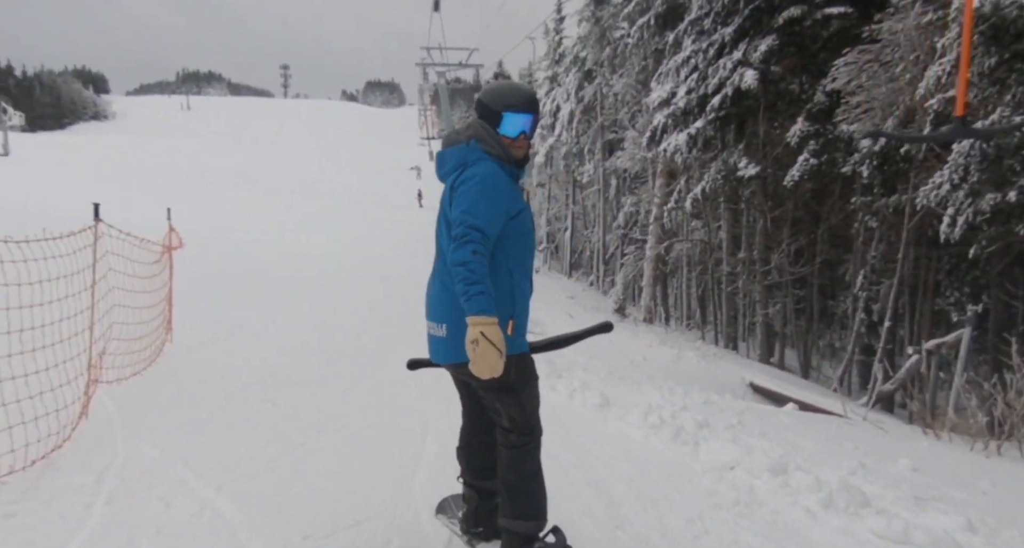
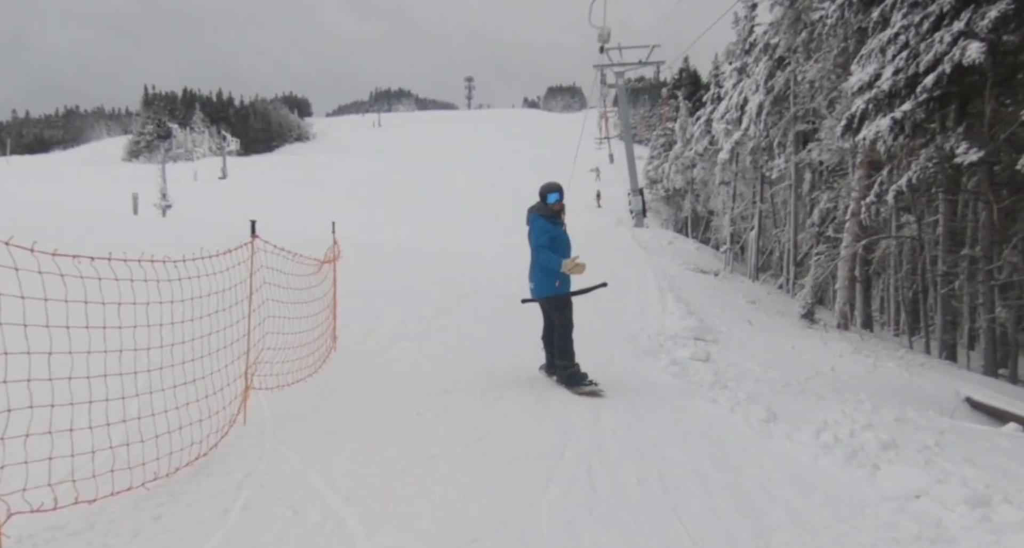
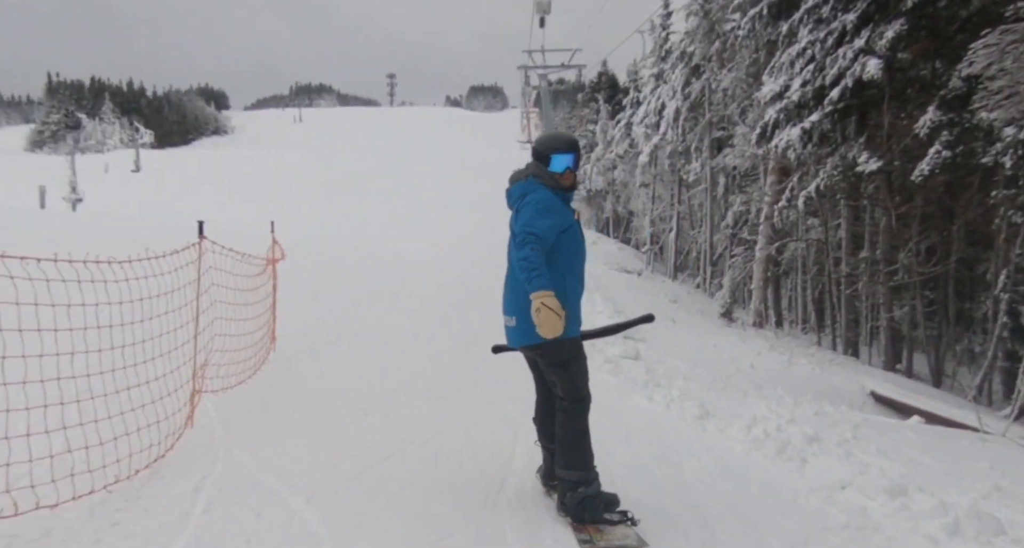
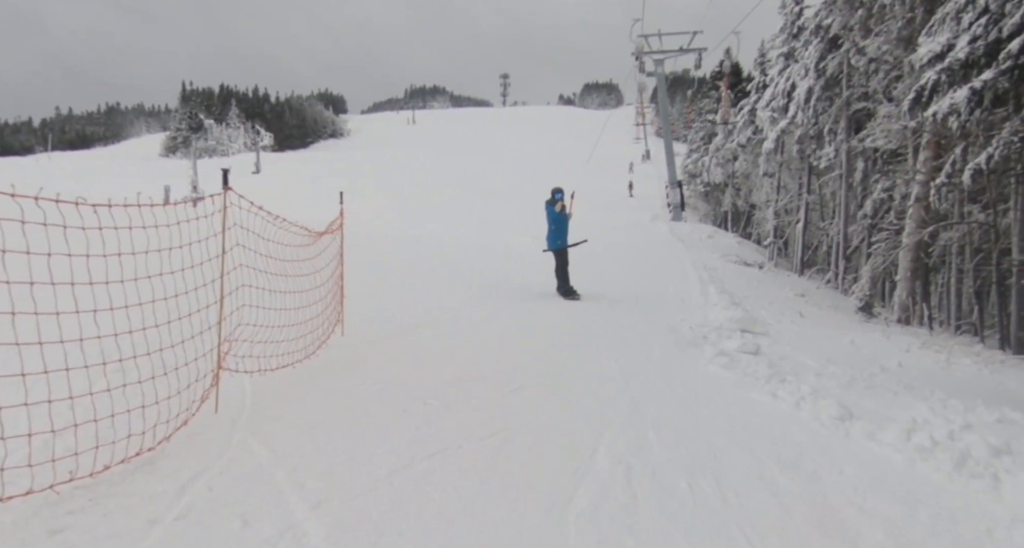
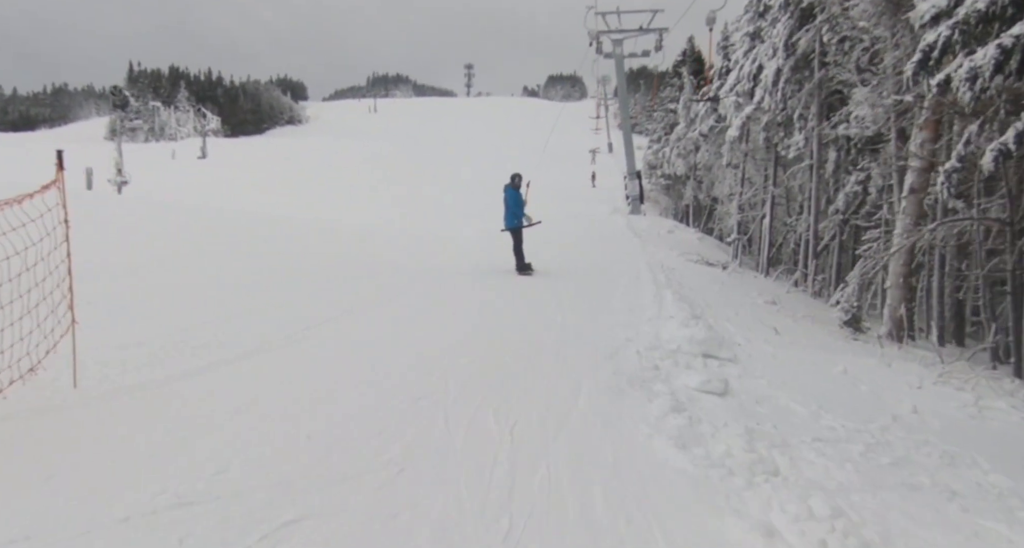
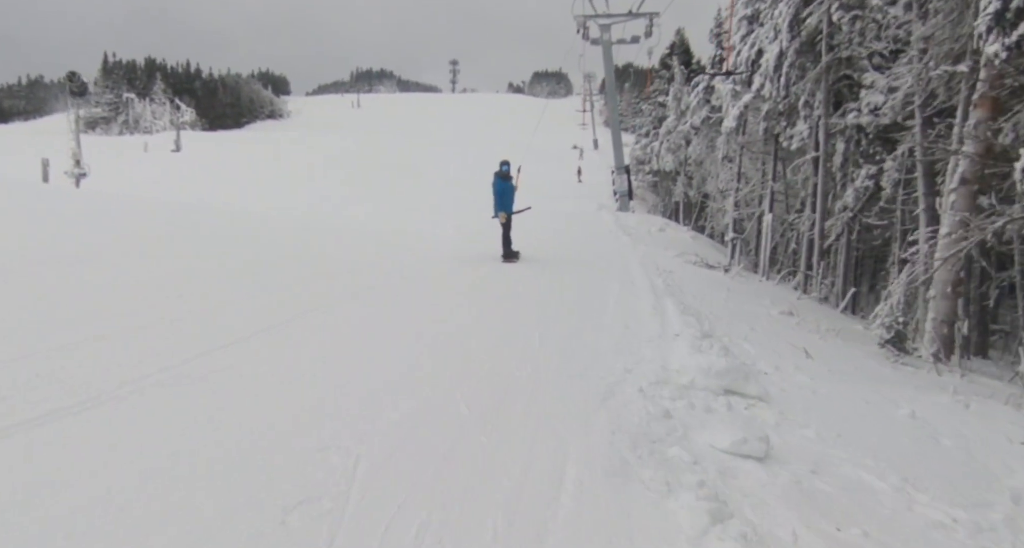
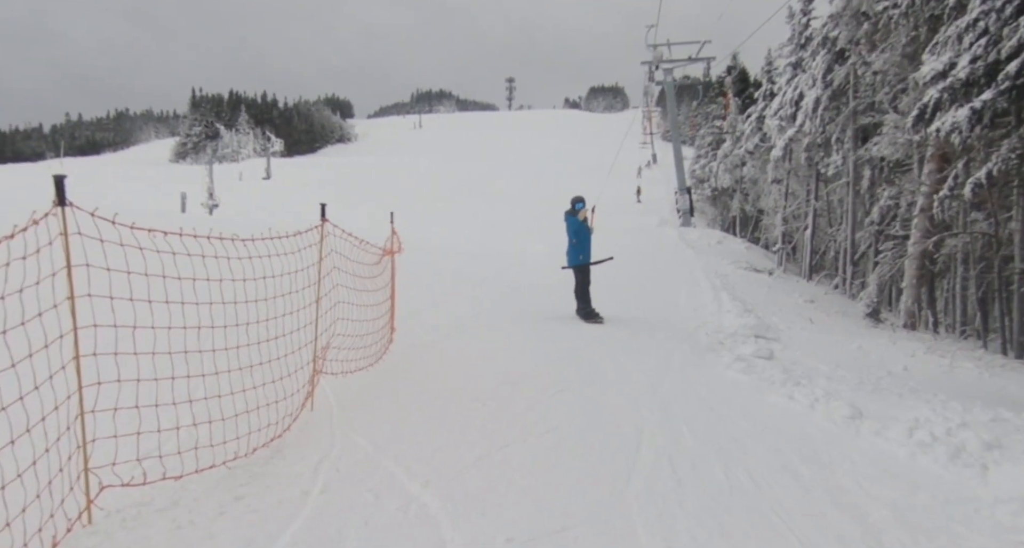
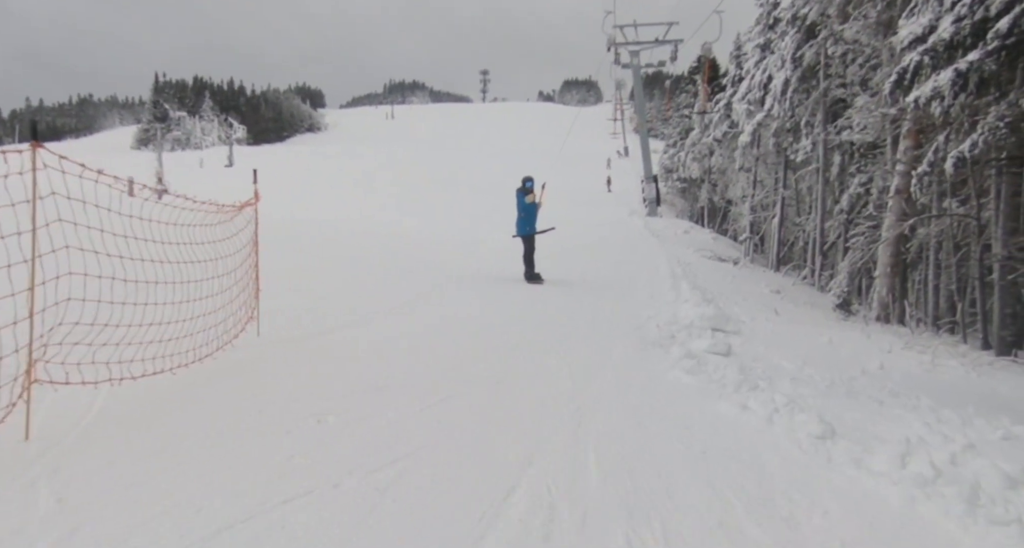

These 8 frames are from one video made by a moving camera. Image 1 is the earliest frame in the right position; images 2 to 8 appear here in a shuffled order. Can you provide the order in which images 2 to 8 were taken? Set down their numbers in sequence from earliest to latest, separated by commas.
3, 2, 7, 4, 8, 5, 6
